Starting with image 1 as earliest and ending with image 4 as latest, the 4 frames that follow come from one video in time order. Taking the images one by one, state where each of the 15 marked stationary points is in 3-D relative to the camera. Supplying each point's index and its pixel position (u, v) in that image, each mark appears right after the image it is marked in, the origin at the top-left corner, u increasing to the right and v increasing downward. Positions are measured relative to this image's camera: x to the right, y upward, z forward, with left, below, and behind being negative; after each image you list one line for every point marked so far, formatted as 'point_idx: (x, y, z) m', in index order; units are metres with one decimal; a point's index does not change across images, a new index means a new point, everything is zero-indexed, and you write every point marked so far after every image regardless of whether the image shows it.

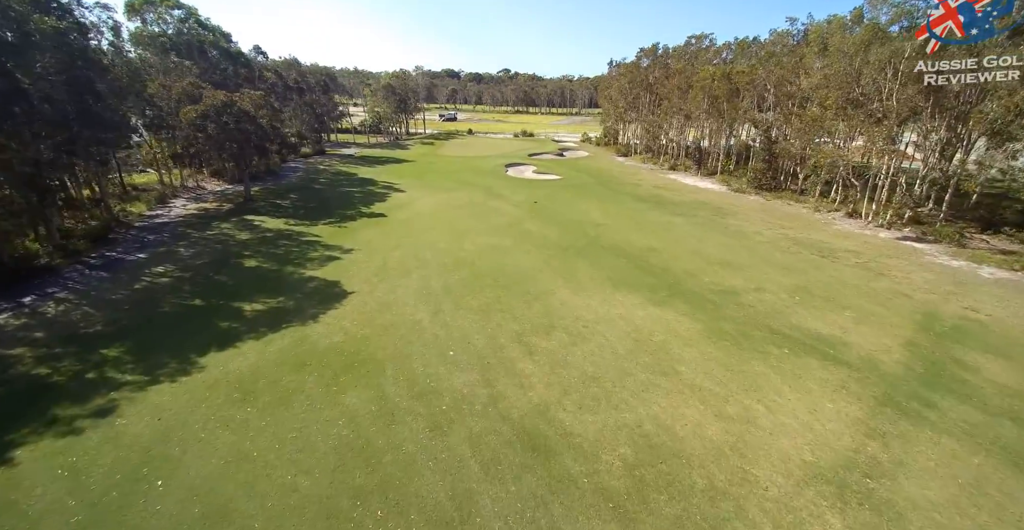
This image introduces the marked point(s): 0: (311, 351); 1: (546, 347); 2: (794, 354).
0: (-6.3, -2.7, +13.3) m
1: (+1.1, -2.7, +13.7) m
2: (+9.2, -2.9, +13.9) m
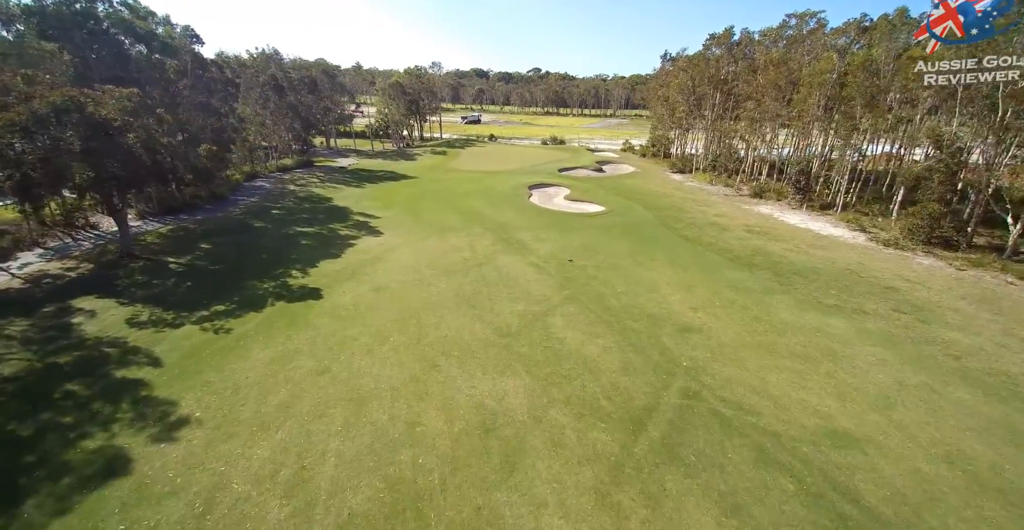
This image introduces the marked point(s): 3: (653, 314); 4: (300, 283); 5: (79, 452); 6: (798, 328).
0: (-6.6, -7.7, +0.8) m
1: (+0.8, -7.8, +0.7) m
2: (+8.9, -8.3, +0.4) m
3: (+5.8, -2.0, +17.6) m
4: (-9.5, -0.9, +19.2) m
5: (-10.3, -4.4, +10.1) m
6: (+10.9, -2.4, +16.2) m
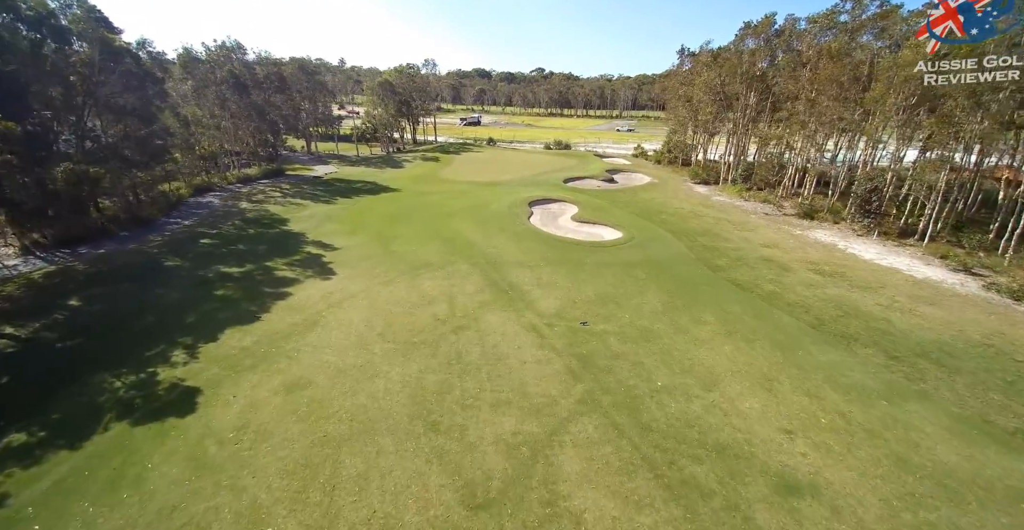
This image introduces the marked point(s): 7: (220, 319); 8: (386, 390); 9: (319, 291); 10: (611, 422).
0: (-7.2, -10.1, -5.9) m
1: (+0.2, -10.3, -6.0) m
2: (+8.3, -10.8, -6.3) m
3: (+5.4, -4.5, +10.9) m
4: (-9.9, -3.4, +12.6) m
5: (-10.7, -6.9, +3.5) m
6: (+10.5, -4.9, +9.5) m
7: (-11.0, -2.1, +16.1) m
8: (-3.7, -3.7, +12.5) m
9: (-8.6, -1.2, +18.9) m
10: (+2.7, -4.3, +11.5) m
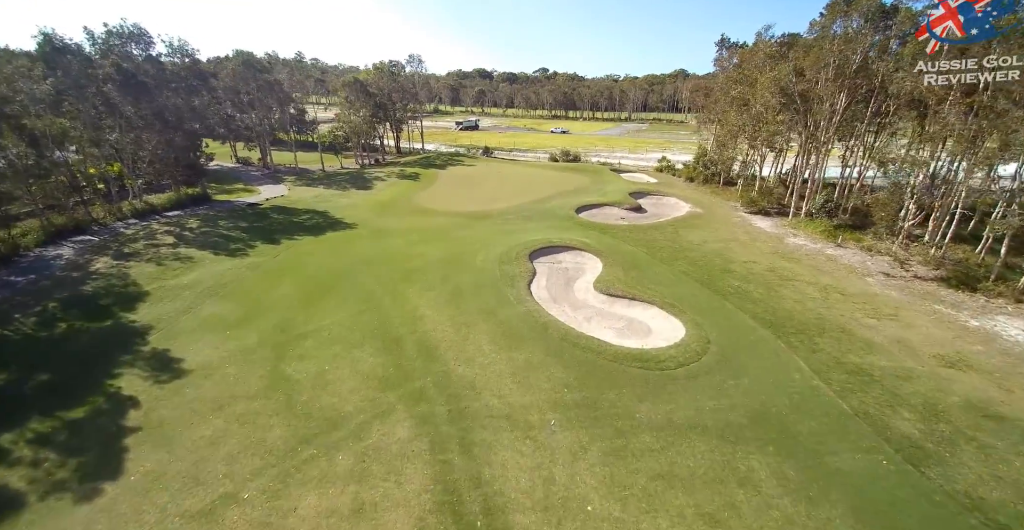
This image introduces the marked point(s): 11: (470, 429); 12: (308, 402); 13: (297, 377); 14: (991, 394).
0: (-7.8, -14.5, -16.8) m
1: (-0.4, -14.7, -17.0) m
2: (+7.7, -15.2, -17.4) m
3: (+4.9, -9.0, -0.1) m
4: (-10.4, -7.8, +1.7) m
5: (-11.3, -11.3, -7.4) m
6: (+9.9, -9.4, -1.6) m
7: (-11.5, -6.5, +5.2) m
8: (-4.2, -8.2, +1.5) m
9: (-9.0, -5.7, +8.0) m
10: (+2.2, -8.8, +0.5) m
11: (-1.1, -4.5, +11.8) m
12: (-5.9, -4.1, +12.7) m
13: (-6.9, -3.6, +13.8) m
14: (+14.5, -3.8, +12.9) m
